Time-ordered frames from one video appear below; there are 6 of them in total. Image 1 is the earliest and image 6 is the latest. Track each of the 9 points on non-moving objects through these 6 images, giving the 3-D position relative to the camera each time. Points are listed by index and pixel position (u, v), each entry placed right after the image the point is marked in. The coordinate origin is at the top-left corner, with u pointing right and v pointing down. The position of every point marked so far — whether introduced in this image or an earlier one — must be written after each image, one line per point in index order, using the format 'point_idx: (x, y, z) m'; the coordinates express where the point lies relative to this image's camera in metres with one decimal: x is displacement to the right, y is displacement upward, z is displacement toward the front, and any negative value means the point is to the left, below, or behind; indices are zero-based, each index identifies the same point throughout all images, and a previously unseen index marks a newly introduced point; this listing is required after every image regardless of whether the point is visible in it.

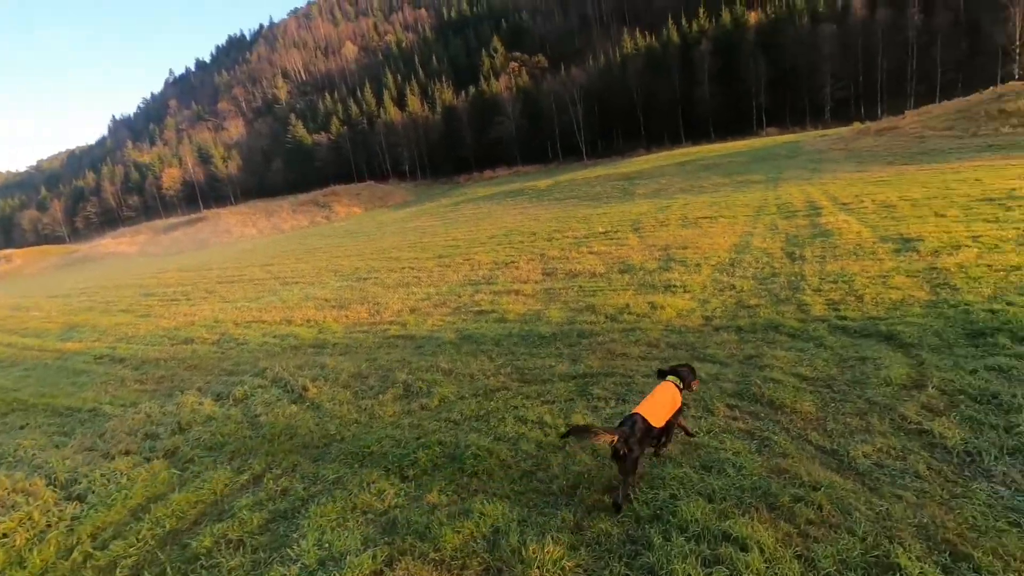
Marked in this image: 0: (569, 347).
0: (+0.7, -0.7, +6.5) m
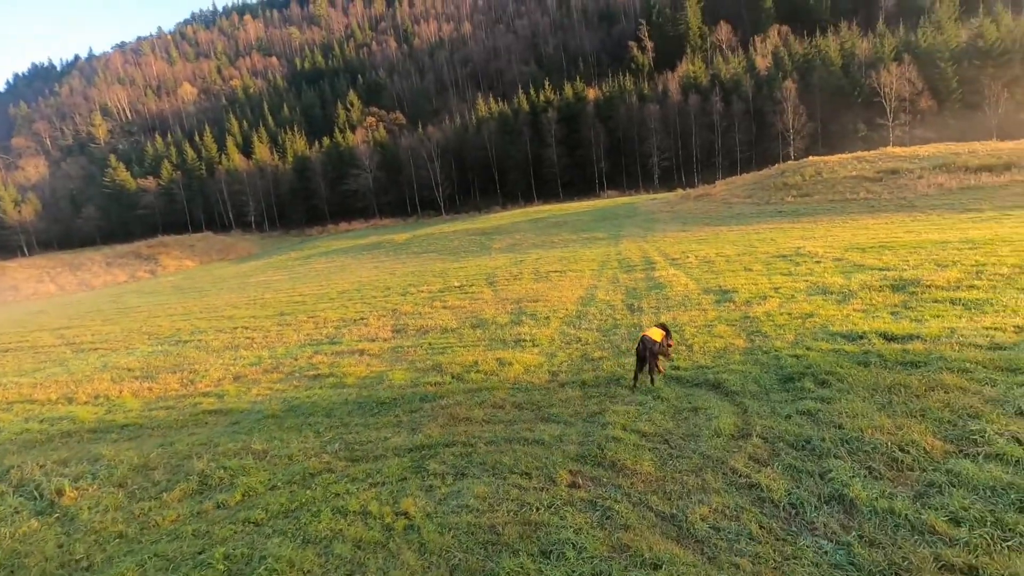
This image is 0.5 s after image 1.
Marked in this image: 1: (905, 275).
0: (-1.1, -1.4, +5.9) m
1: (+8.1, +0.3, +11.1) m
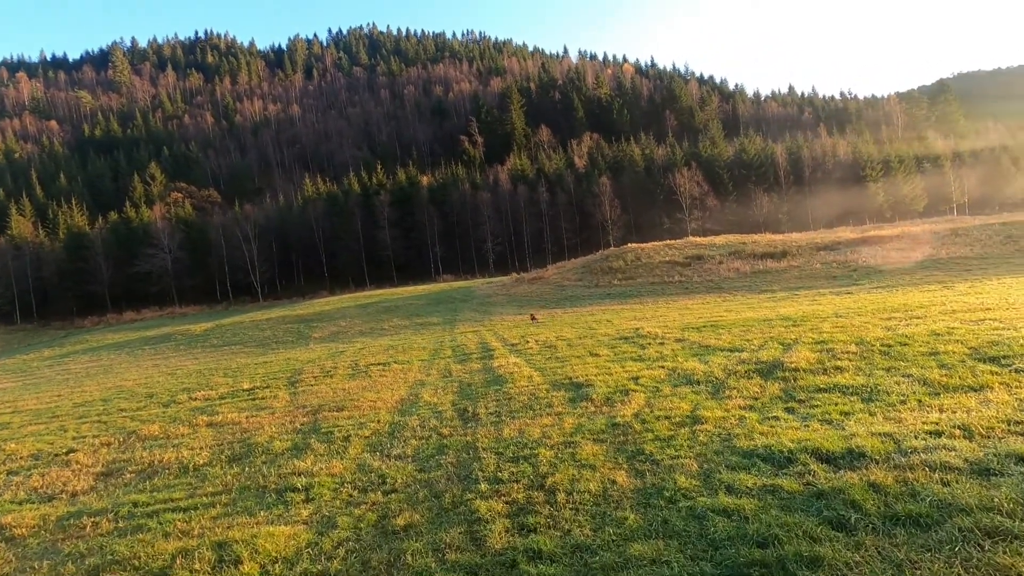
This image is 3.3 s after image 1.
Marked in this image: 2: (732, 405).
0: (-2.7, -2.1, +2.1) m
1: (+4.6, -1.3, +10.0) m
2: (+2.8, -1.5, +6.7) m
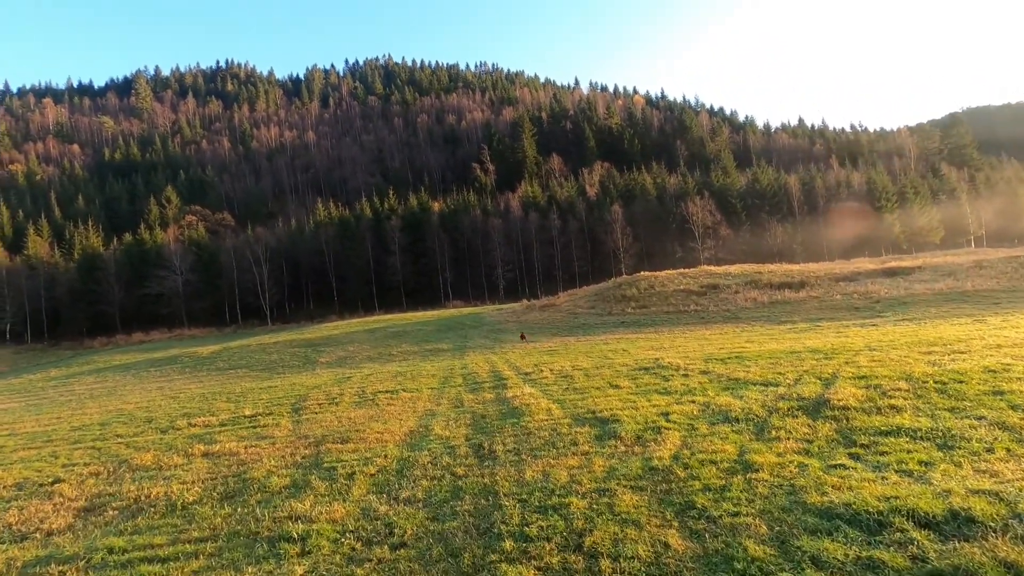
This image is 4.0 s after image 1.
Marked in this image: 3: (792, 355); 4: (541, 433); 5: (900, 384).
0: (-2.5, -2.1, +1.4) m
1: (+4.9, -1.8, +9.2) m
2: (+3.1, -1.8, +6.0) m
3: (+8.1, -1.9, +15.5) m
4: (+0.4, -2.2, +8.1) m
5: (+6.7, -1.6, +9.2) m
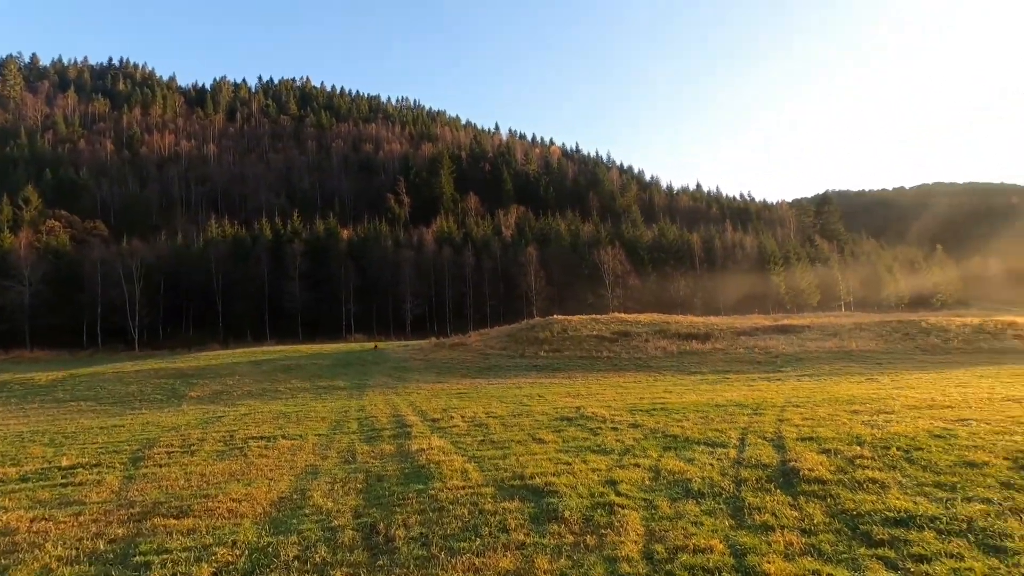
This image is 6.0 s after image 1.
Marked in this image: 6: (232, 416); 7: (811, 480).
0: (-2.3, -1.8, -0.9) m
1: (+3.6, -2.6, +8.0) m
2: (+2.3, -2.2, +4.5) m
3: (+5.7, -3.3, +14.7) m
4: (-0.6, -2.6, +6.1) m
5: (+5.4, -2.5, +8.3) m
6: (-9.3, -4.3, +17.7) m
7: (+3.7, -2.4, +6.6) m
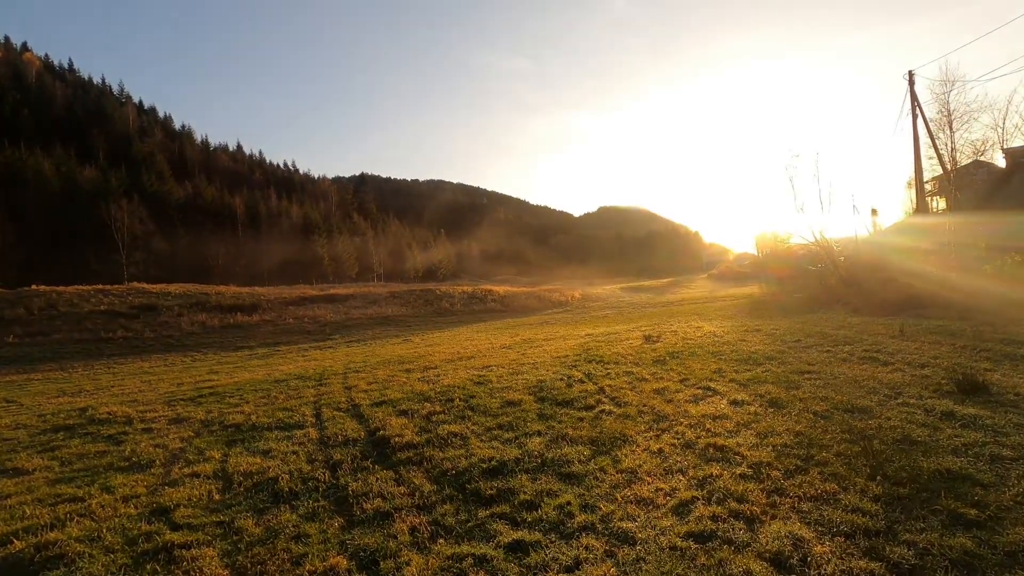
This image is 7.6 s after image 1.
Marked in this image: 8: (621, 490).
0: (0.0, -1.8, -3.1) m
1: (-2.4, -2.0, +7.3) m
2: (-0.7, -1.8, +4.0) m
3: (-5.9, -2.4, +13.4) m
4: (-4.0, -2.1, +2.9) m
5: (-1.4, -1.9, +8.7) m
6: (-18.4, -3.3, +4.6) m
7: (-1.3, -1.9, +6.4) m
8: (+0.9, -1.7, +4.4) m
